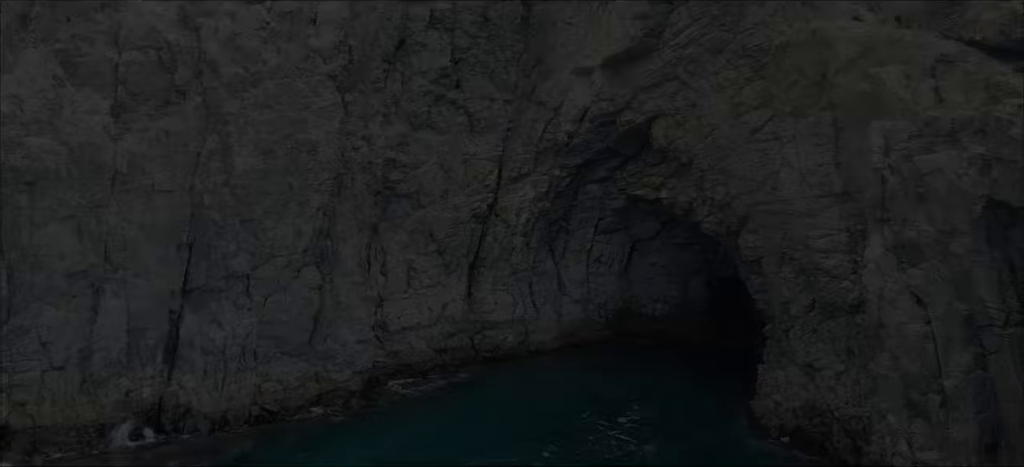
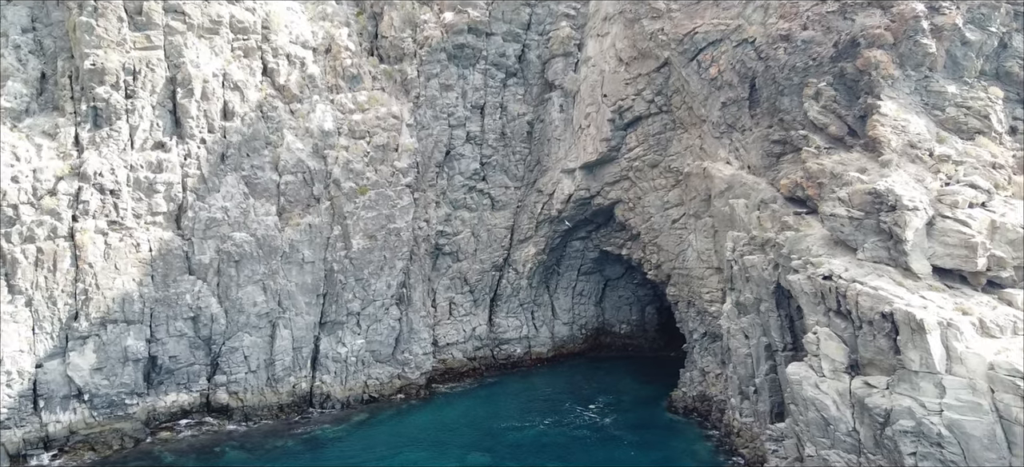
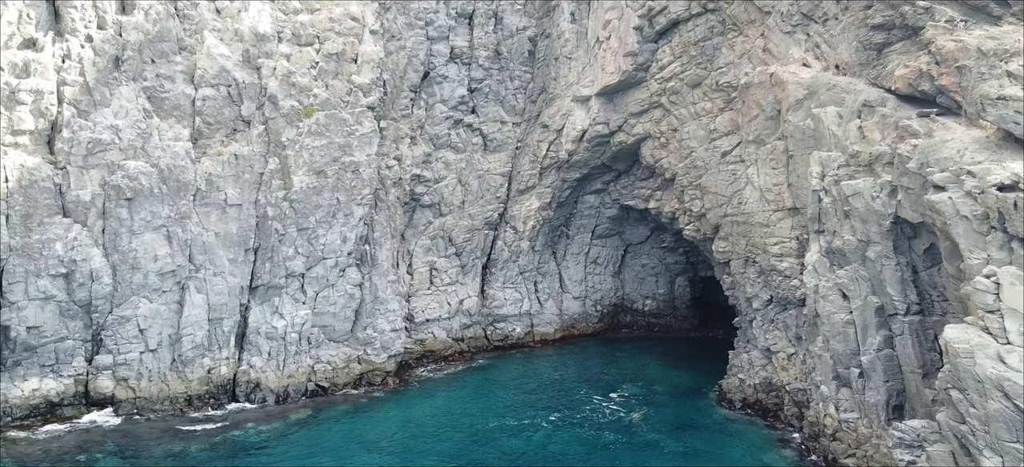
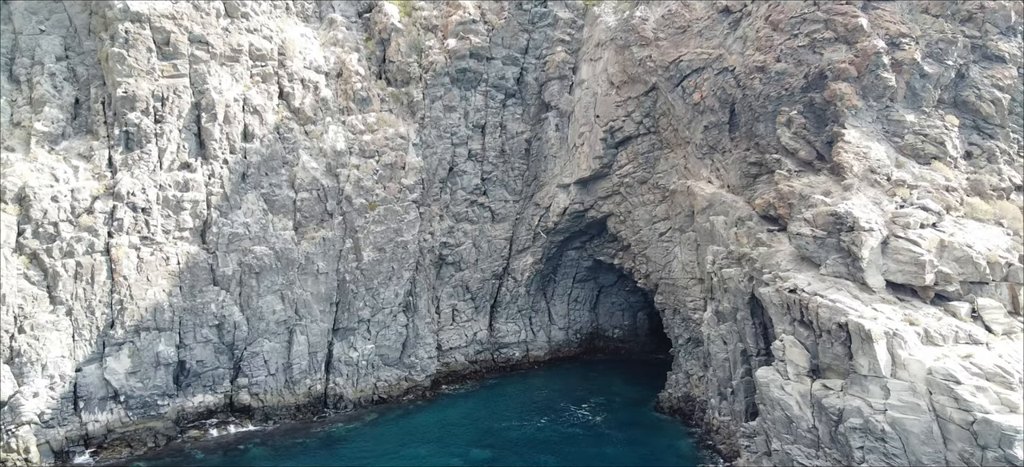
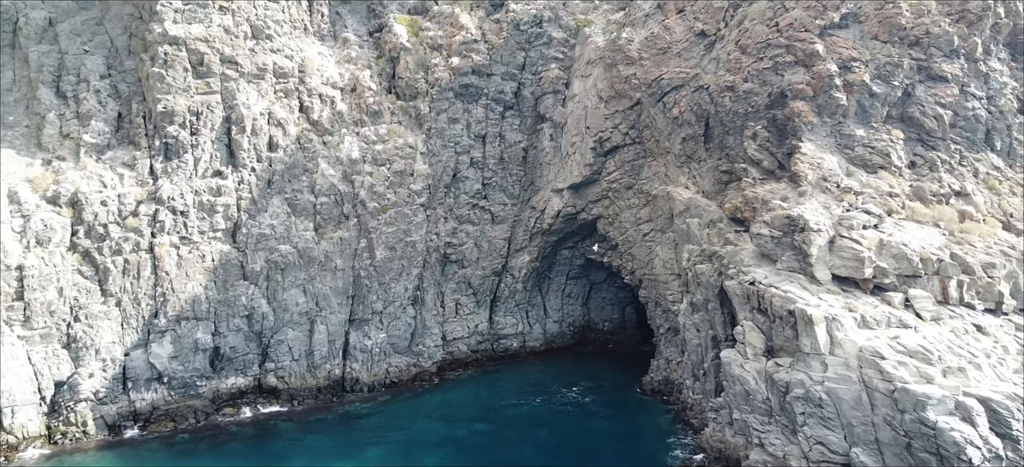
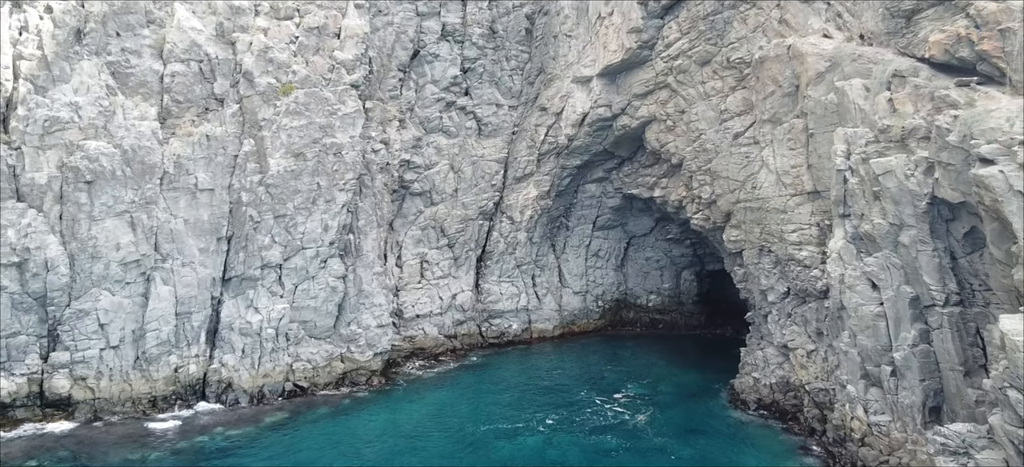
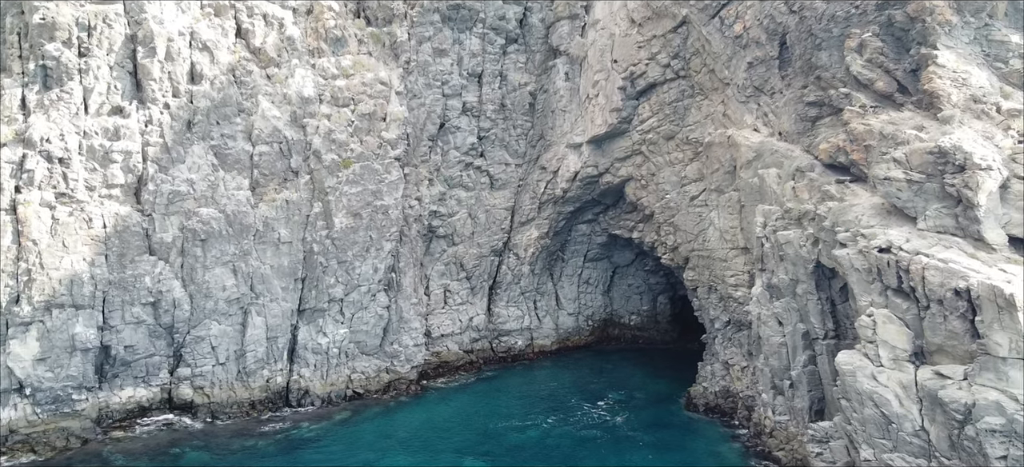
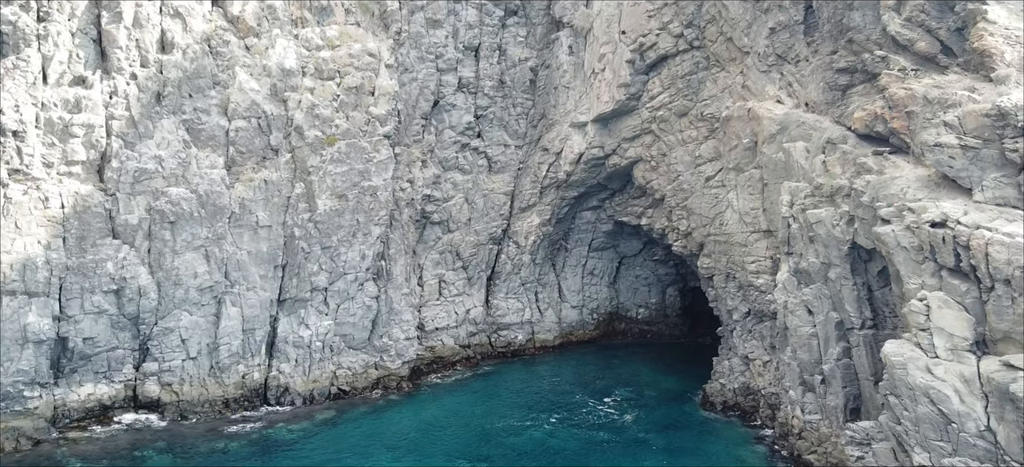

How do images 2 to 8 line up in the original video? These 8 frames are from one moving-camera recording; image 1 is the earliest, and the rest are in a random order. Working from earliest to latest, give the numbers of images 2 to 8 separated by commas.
6, 3, 8, 7, 2, 4, 5
